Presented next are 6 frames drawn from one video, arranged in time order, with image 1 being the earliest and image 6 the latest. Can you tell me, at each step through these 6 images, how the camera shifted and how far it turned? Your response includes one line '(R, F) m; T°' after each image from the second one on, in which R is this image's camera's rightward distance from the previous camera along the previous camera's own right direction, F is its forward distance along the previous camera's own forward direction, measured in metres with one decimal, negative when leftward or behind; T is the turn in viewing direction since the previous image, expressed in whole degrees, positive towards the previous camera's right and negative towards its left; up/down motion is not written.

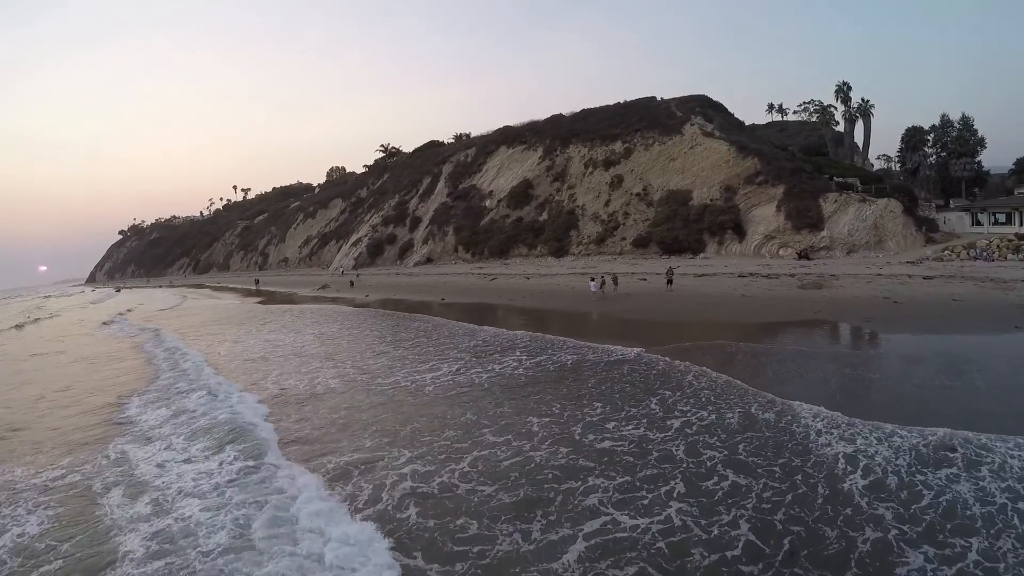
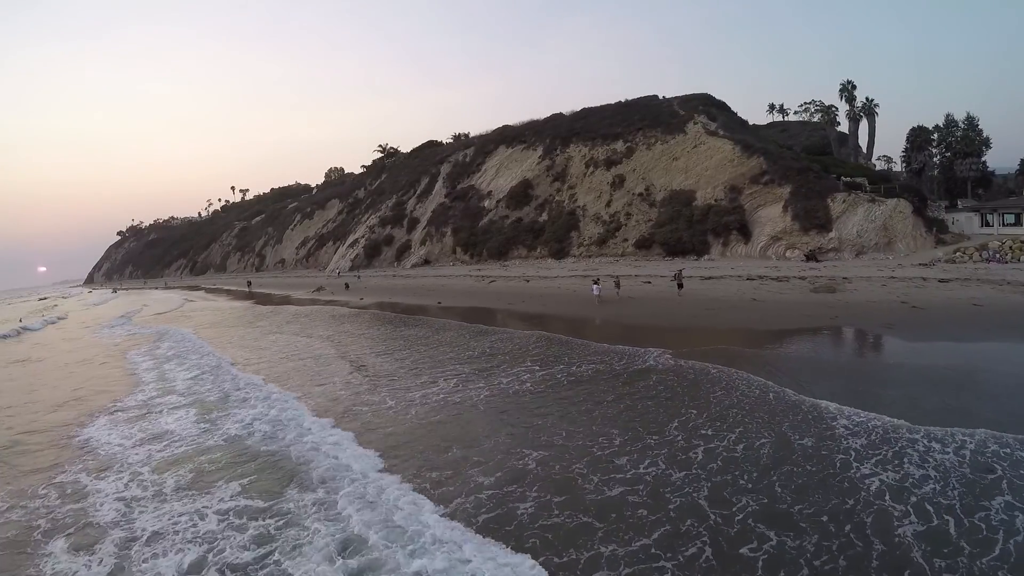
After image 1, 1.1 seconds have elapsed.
(0.0, +0.8) m; 0°
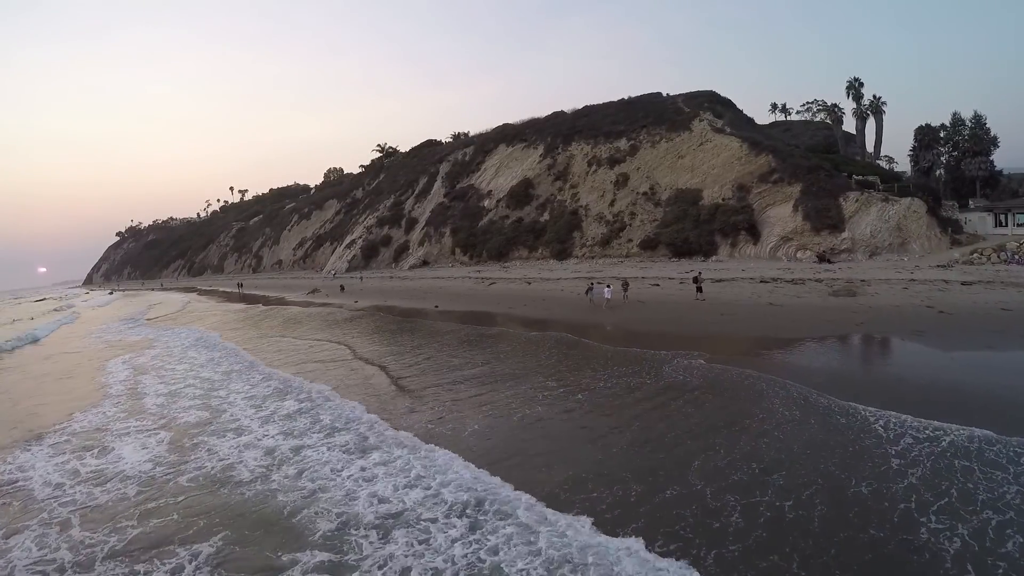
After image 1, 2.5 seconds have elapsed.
(0.0, +1.0) m; 0°
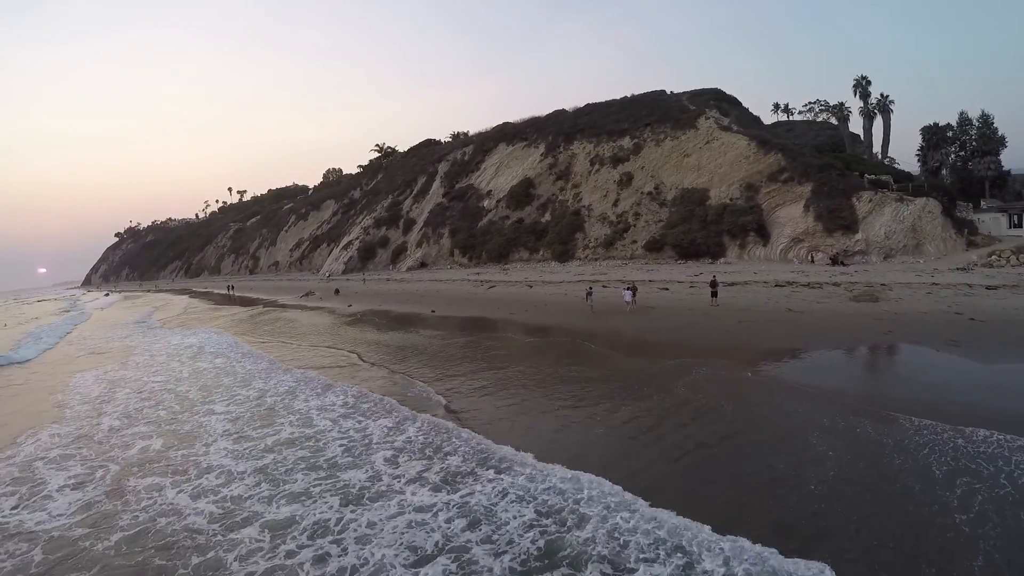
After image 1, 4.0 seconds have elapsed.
(0.0, +1.0) m; 0°
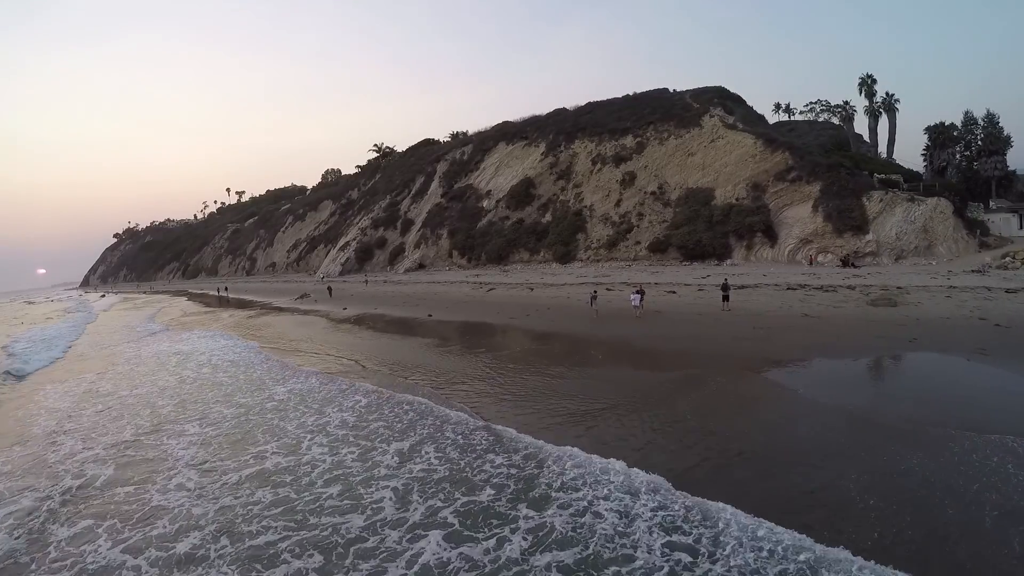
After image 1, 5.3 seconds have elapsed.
(0.0, +0.8) m; 0°
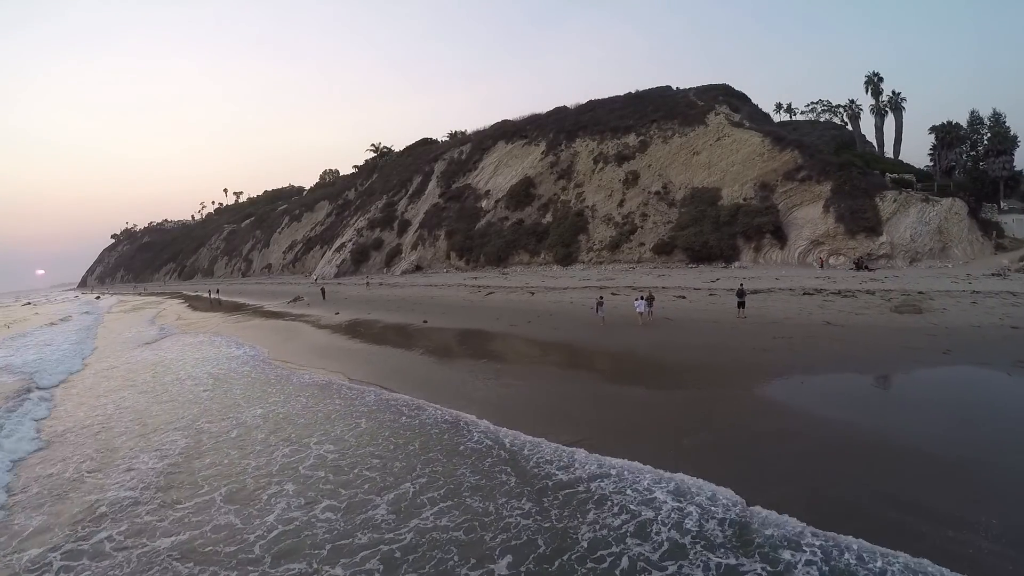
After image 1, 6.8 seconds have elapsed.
(0.0, +1.0) m; 0°
